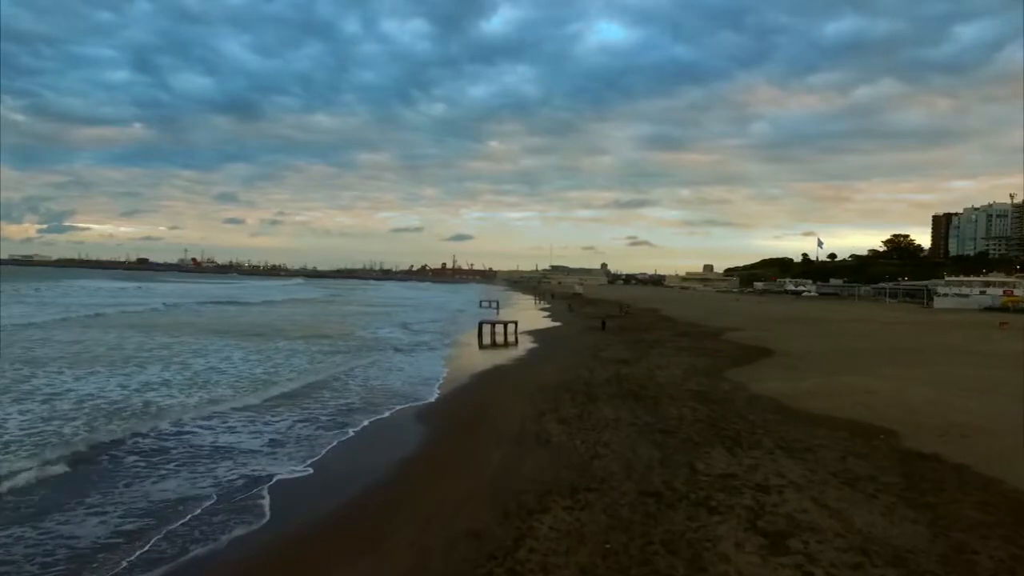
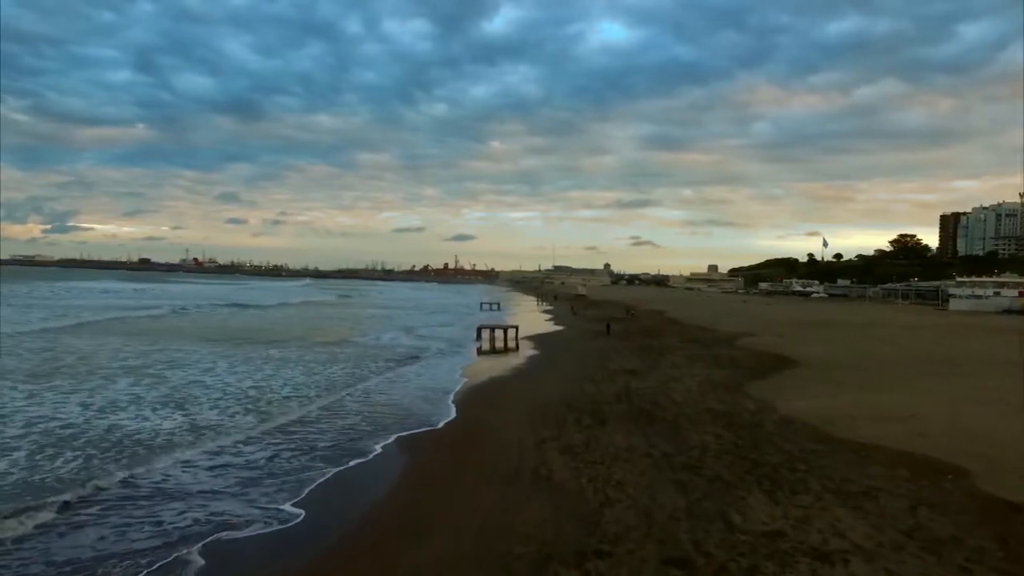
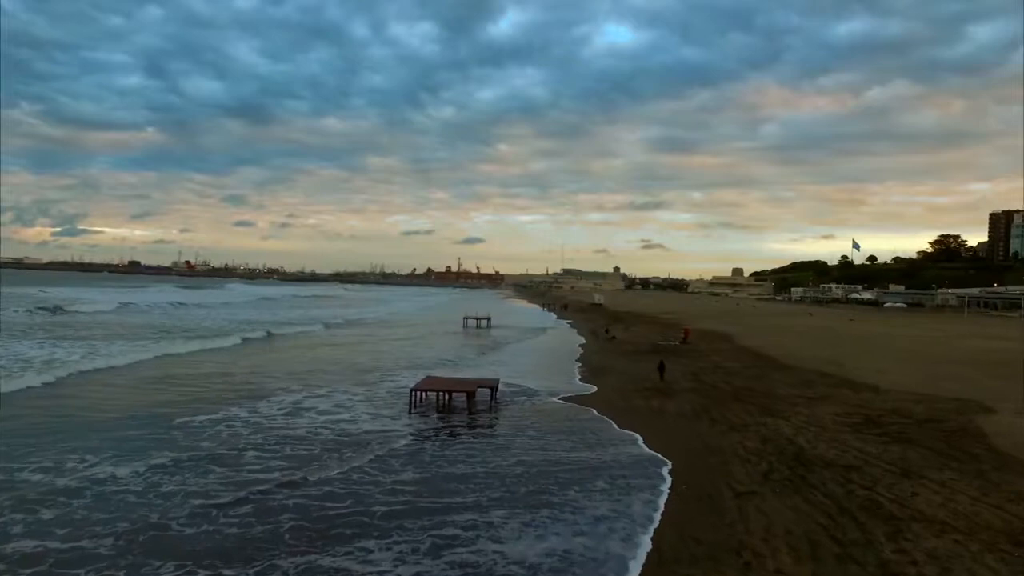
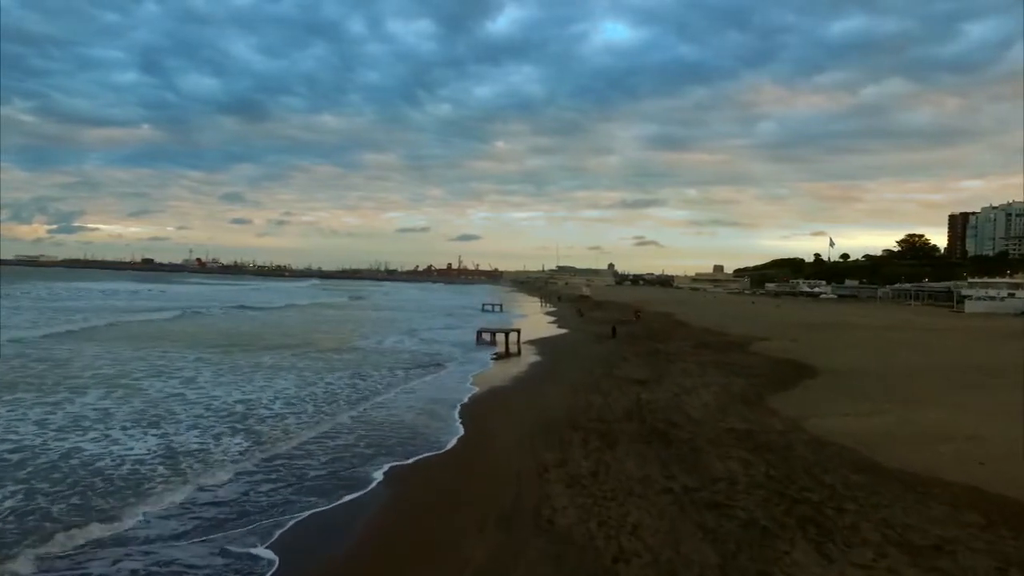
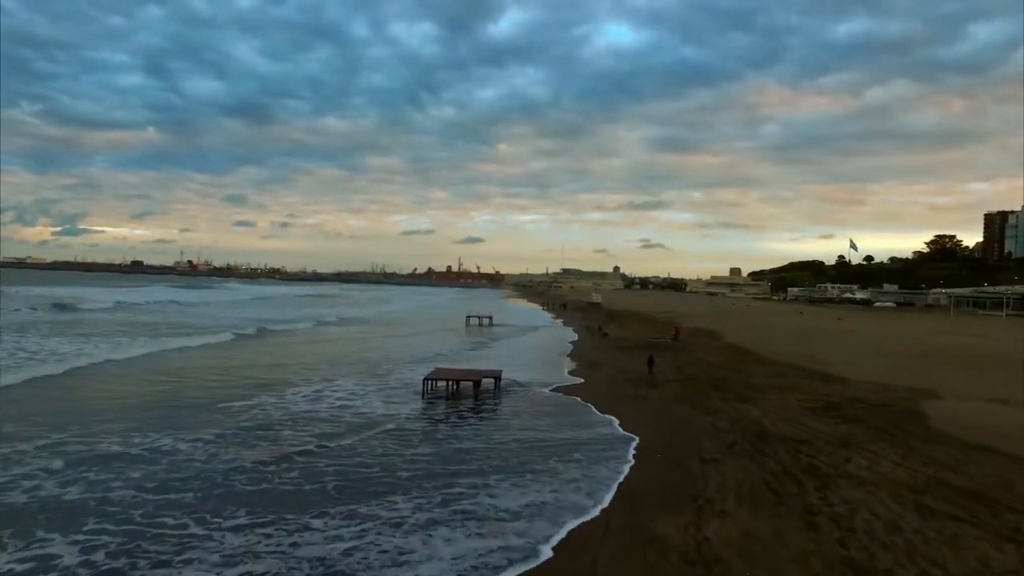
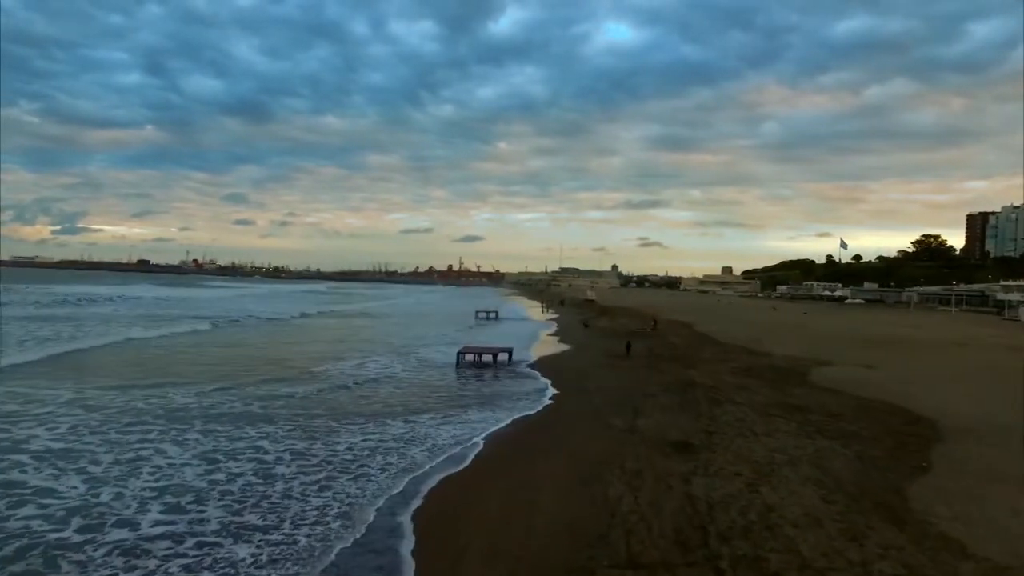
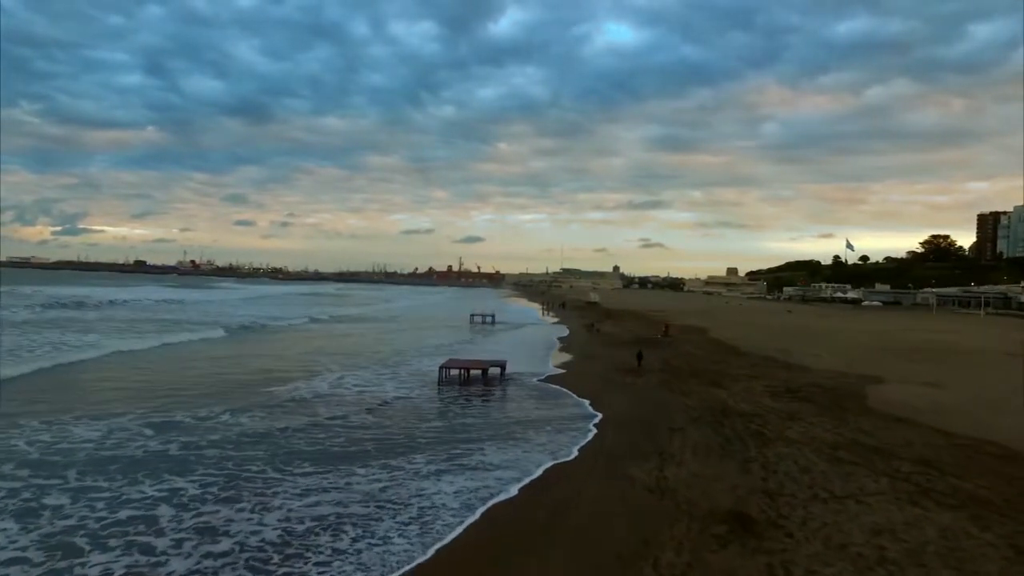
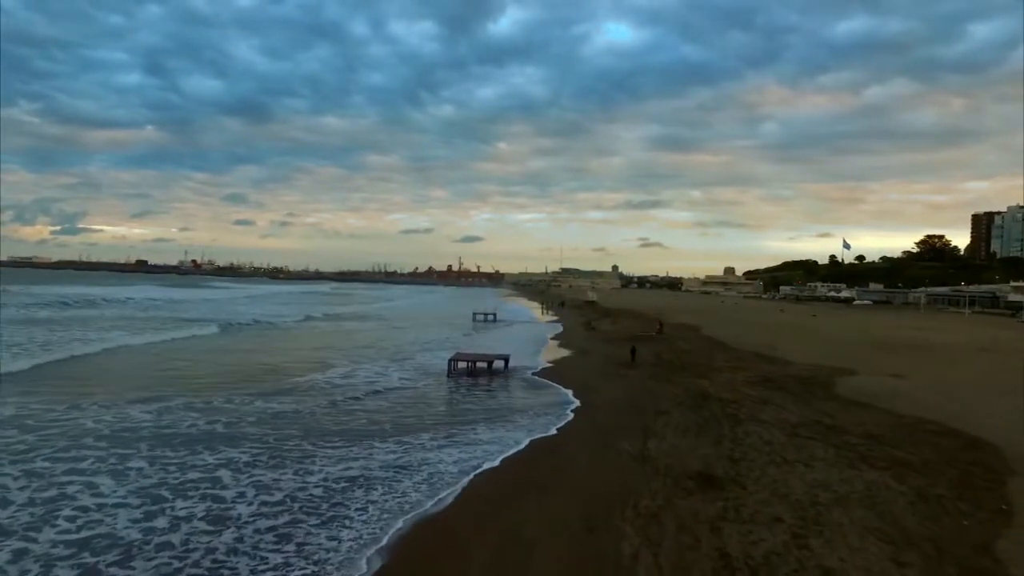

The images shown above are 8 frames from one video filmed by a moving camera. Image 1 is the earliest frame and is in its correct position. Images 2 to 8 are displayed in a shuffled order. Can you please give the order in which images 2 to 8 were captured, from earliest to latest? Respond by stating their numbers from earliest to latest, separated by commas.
2, 4, 6, 8, 7, 5, 3
